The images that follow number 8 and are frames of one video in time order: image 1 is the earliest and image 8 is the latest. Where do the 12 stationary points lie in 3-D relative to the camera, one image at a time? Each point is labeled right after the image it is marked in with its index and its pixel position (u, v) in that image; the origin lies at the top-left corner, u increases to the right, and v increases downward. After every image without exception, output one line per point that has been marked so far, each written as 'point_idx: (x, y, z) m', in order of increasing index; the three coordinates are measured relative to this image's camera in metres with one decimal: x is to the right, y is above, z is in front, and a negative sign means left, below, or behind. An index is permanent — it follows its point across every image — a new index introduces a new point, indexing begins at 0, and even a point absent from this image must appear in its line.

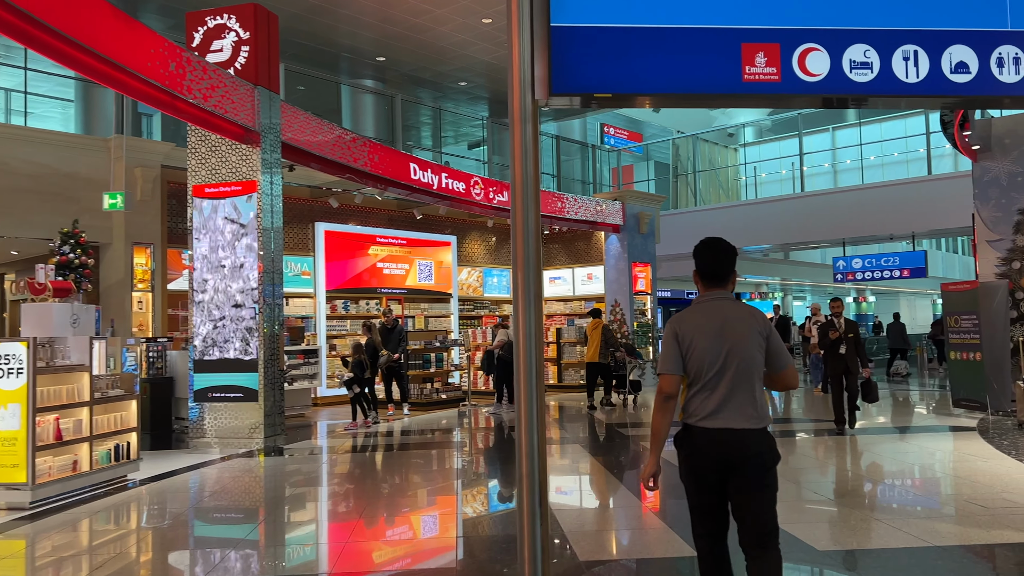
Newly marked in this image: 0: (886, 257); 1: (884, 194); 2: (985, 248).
0: (+7.9, +0.7, +15.1) m
1: (+7.7, +1.9, +14.7) m
2: (+5.5, +0.5, +8.3) m
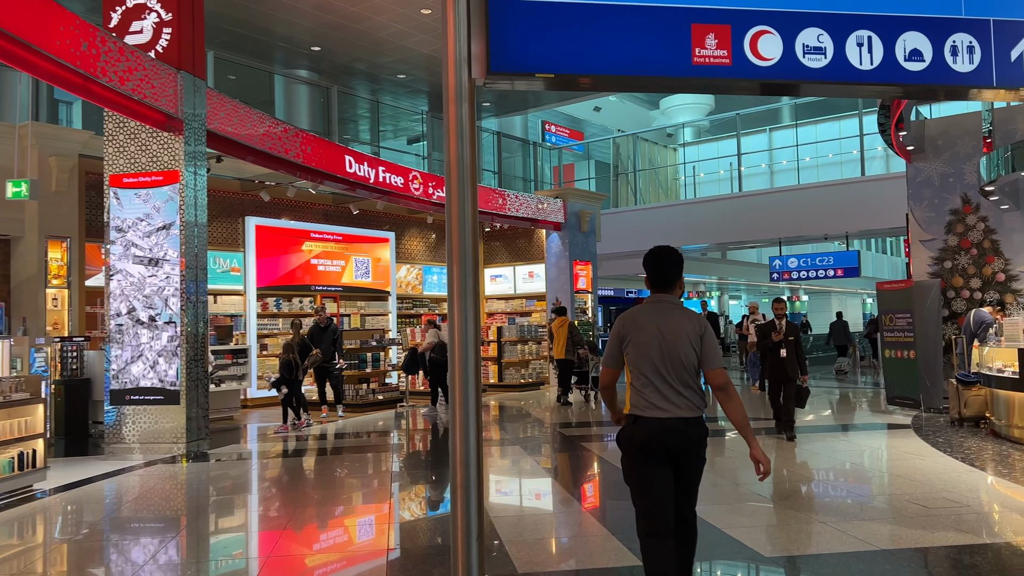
0: (+6.6, +0.7, +15.3) m
1: (+6.4, +2.0, +14.9) m
2: (+4.8, +0.5, +8.4) m
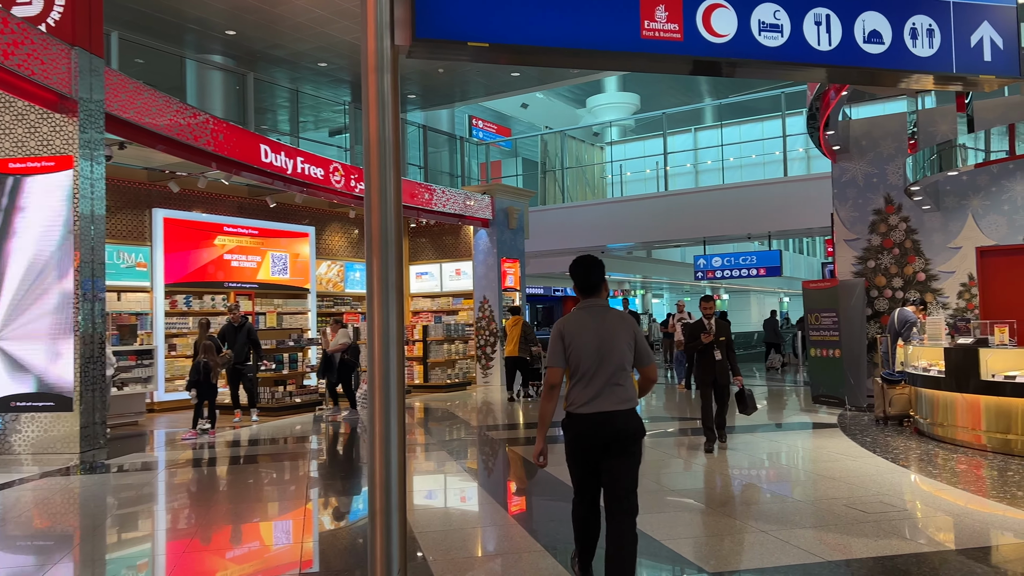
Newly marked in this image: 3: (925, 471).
0: (+5.0, +0.7, +15.6) m
1: (+4.9, +2.0, +15.1) m
2: (+3.9, +0.5, +8.5) m
3: (+3.2, -1.4, +5.6) m
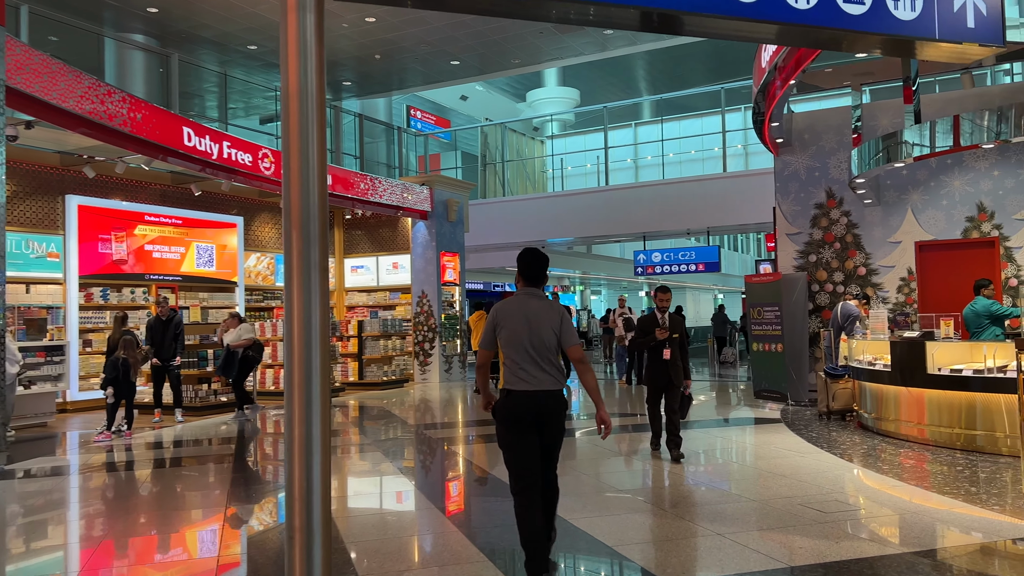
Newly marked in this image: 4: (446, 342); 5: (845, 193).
0: (+3.7, +0.8, +15.6) m
1: (+3.6, +2.1, +15.2) m
2: (+3.2, +0.6, +8.4) m
3: (+2.7, -1.4, +5.5) m
4: (-1.3, -1.1, +14.0) m
5: (+3.8, +1.1, +8.1) m
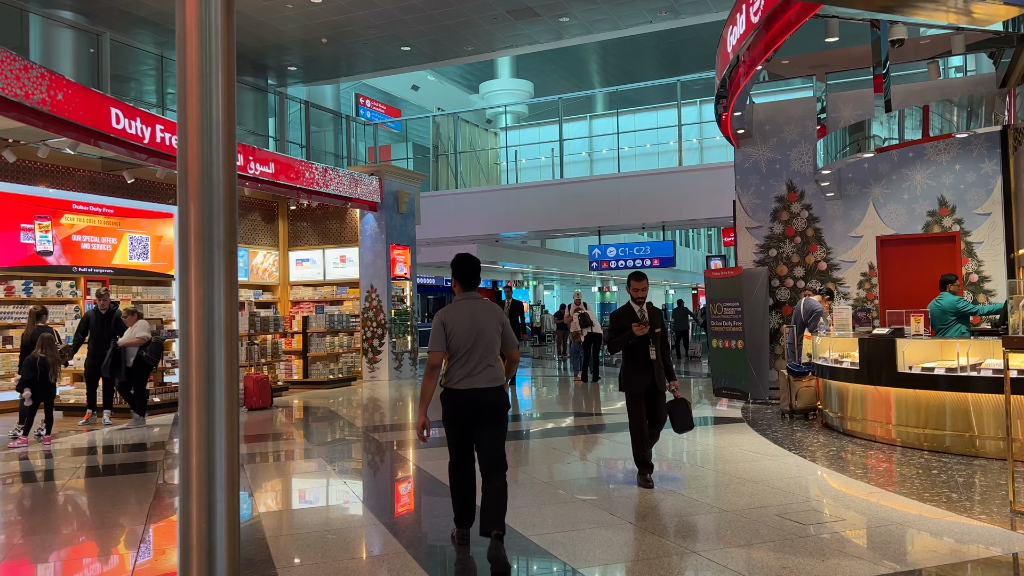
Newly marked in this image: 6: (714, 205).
0: (+2.7, +0.9, +15.4) m
1: (+2.7, +2.2, +15.0) m
2: (+2.7, +0.6, +8.2) m
3: (+2.4, -1.3, +5.3) m
4: (-2.2, -1.0, +13.5) m
5: (+3.3, +1.1, +8.0) m
6: (+4.0, +1.7, +14.3) m
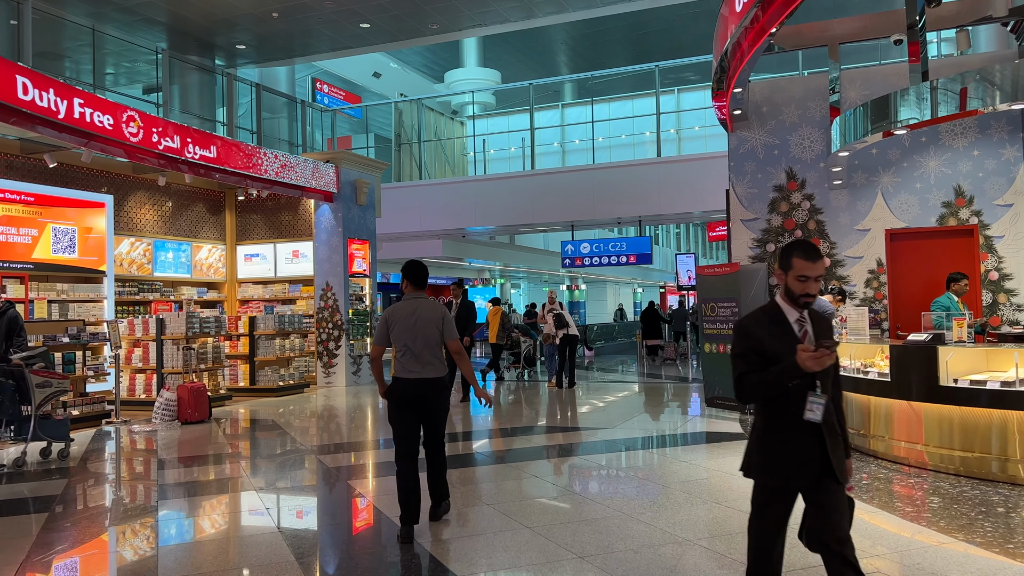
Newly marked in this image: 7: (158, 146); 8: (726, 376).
0: (+2.0, +1.0, +14.6) m
1: (+2.0, +2.2, +14.2) m
2: (+2.4, +0.6, +7.4) m
3: (+2.2, -1.3, +4.5) m
4: (-2.8, -0.9, +12.4) m
5: (+3.0, +1.2, +7.2) m
6: (+3.4, +1.7, +13.6) m
7: (-4.4, +1.8, +8.9) m
8: (+2.1, -0.9, +7.1) m
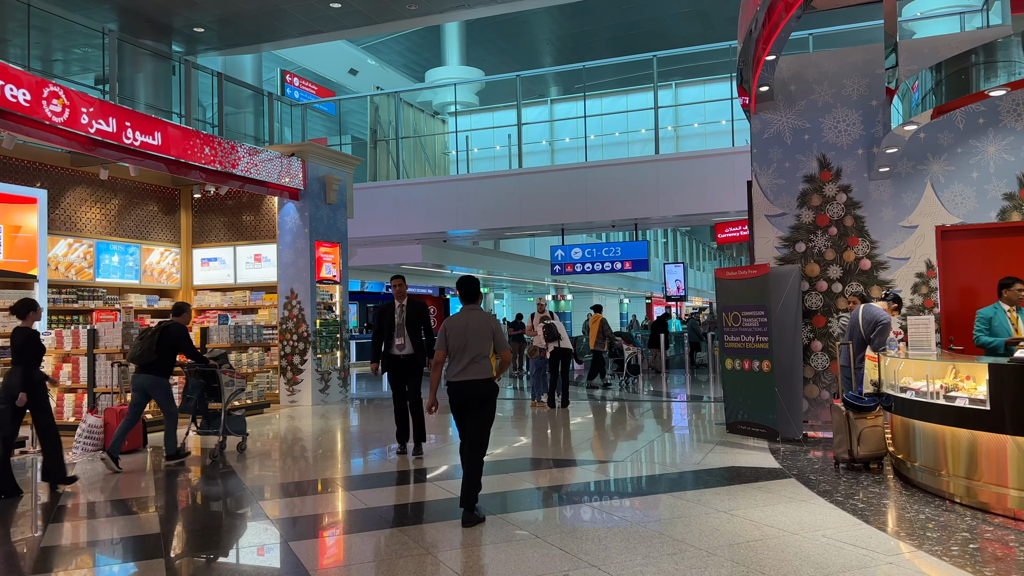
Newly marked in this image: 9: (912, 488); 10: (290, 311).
0: (+1.7, +0.8, +13.6) m
1: (+1.7, +2.1, +13.1) m
2: (+2.3, +0.6, +6.4) m
3: (+2.2, -1.3, +3.4) m
4: (-3.0, -1.0, +11.3) m
5: (+2.9, +1.1, +6.2) m
6: (+3.1, +1.5, +12.6) m
7: (-4.6, +1.7, +7.7) m
8: (+2.0, -0.9, +6.0) m
9: (+2.5, -1.3, +4.5) m
10: (-3.4, -0.4, +11.1) m
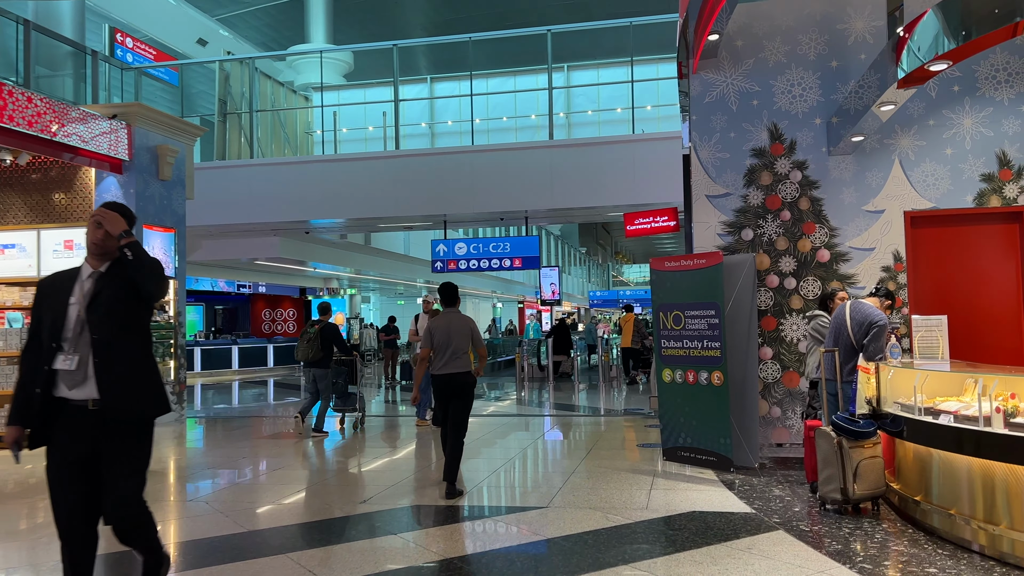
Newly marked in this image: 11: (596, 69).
0: (-0.4, +0.8, +12.3) m
1: (-0.3, +2.1, +11.8) m
2: (+1.5, +0.6, +5.3) m
3: (+1.9, -1.3, +2.3) m
4: (-4.6, -1.0, +9.1) m
5: (+2.1, +1.1, +5.2) m
6: (+1.2, +1.5, +11.5) m
7: (-5.5, +1.8, +5.3) m
8: (+1.3, -0.9, +4.9) m
9: (+2.1, -1.2, +3.4) m
10: (-5.0, -0.3, +8.8) m
11: (+1.5, +3.7, +12.2) m
